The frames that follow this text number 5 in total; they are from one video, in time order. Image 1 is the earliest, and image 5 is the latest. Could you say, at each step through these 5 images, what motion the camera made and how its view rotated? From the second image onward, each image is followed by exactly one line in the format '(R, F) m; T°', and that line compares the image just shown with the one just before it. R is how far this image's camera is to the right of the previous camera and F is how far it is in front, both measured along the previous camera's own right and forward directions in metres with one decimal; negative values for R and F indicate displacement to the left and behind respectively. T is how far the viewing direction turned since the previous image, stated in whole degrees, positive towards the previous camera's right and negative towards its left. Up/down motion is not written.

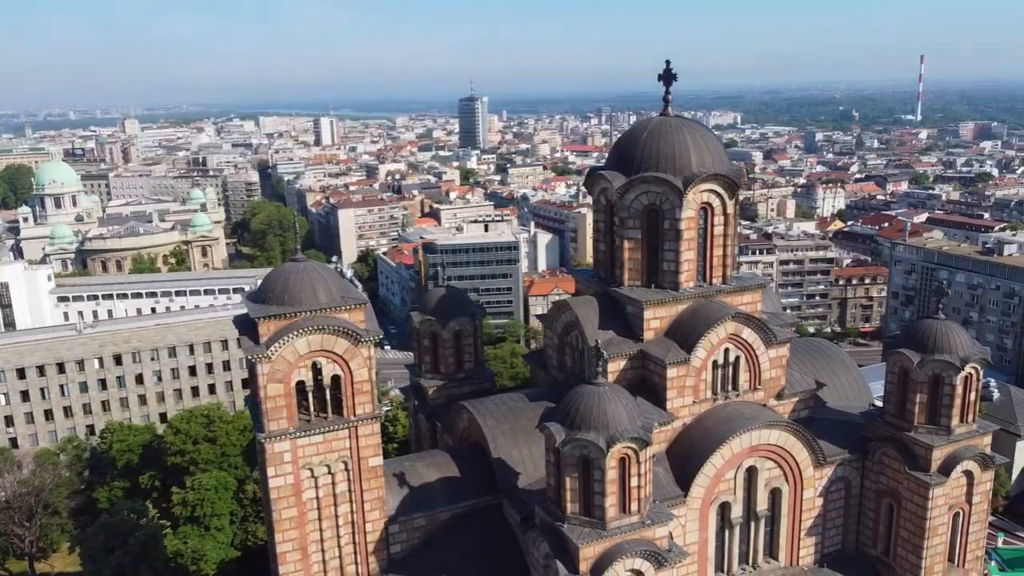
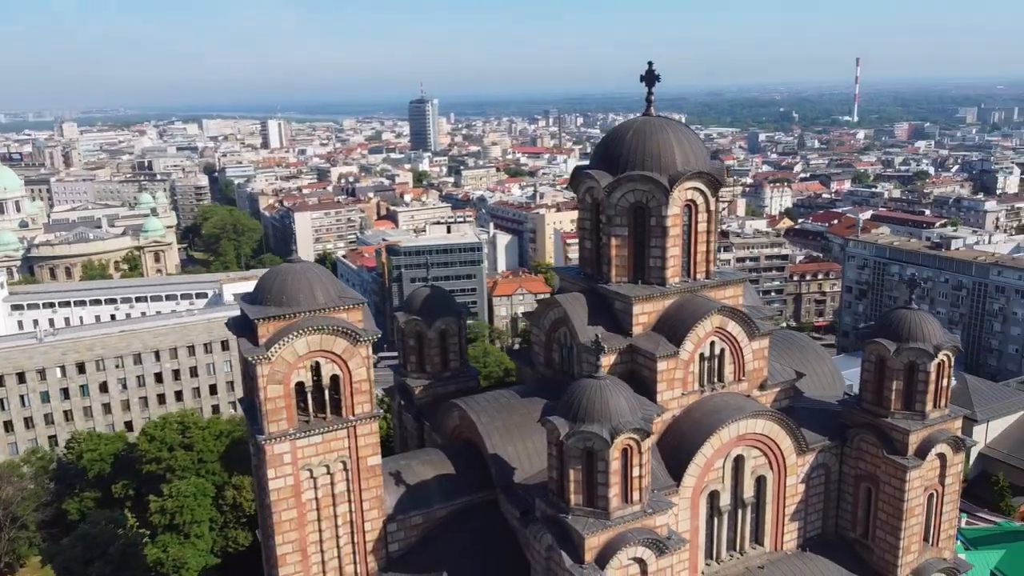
(-0.7, -0.2) m; +4°
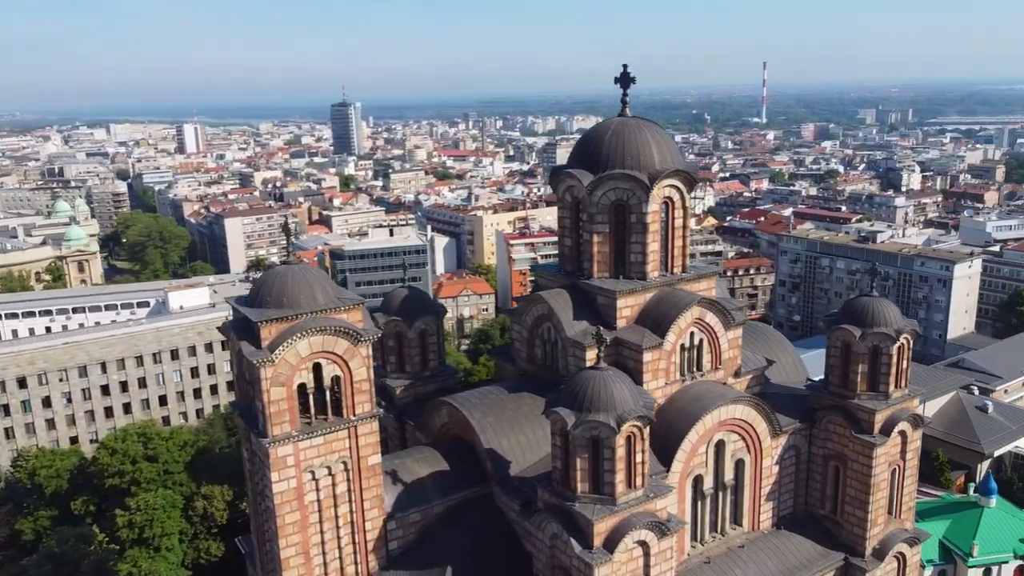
(-1.1, -0.2) m; +6°
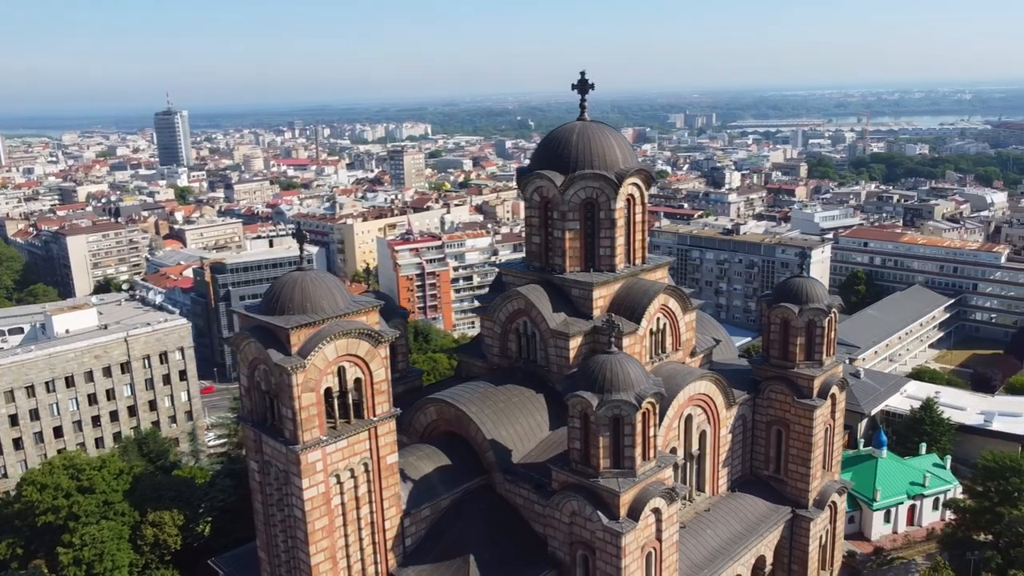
(-2.8, -0.4) m; +12°
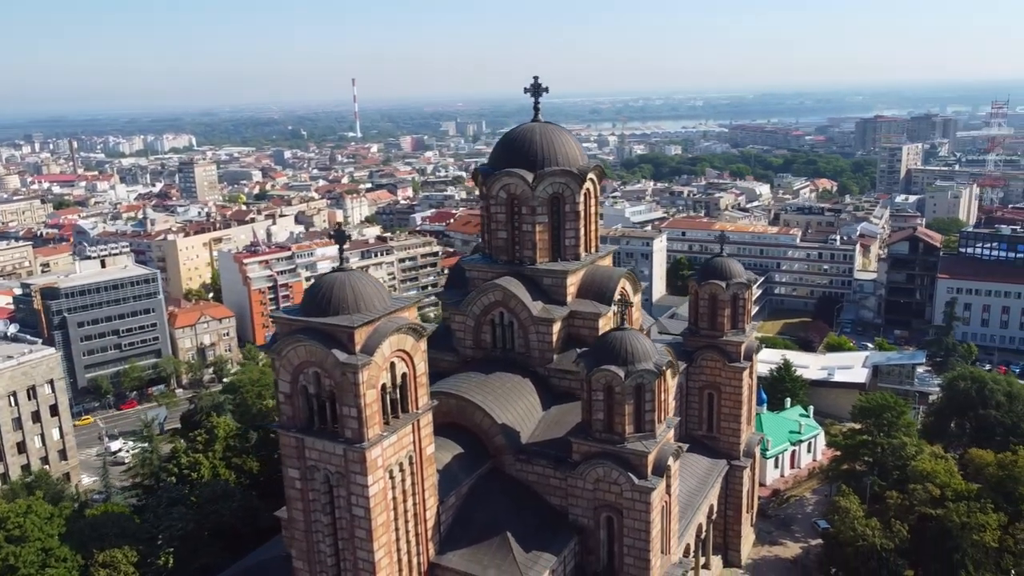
(-4.0, -0.3) m; +16°
